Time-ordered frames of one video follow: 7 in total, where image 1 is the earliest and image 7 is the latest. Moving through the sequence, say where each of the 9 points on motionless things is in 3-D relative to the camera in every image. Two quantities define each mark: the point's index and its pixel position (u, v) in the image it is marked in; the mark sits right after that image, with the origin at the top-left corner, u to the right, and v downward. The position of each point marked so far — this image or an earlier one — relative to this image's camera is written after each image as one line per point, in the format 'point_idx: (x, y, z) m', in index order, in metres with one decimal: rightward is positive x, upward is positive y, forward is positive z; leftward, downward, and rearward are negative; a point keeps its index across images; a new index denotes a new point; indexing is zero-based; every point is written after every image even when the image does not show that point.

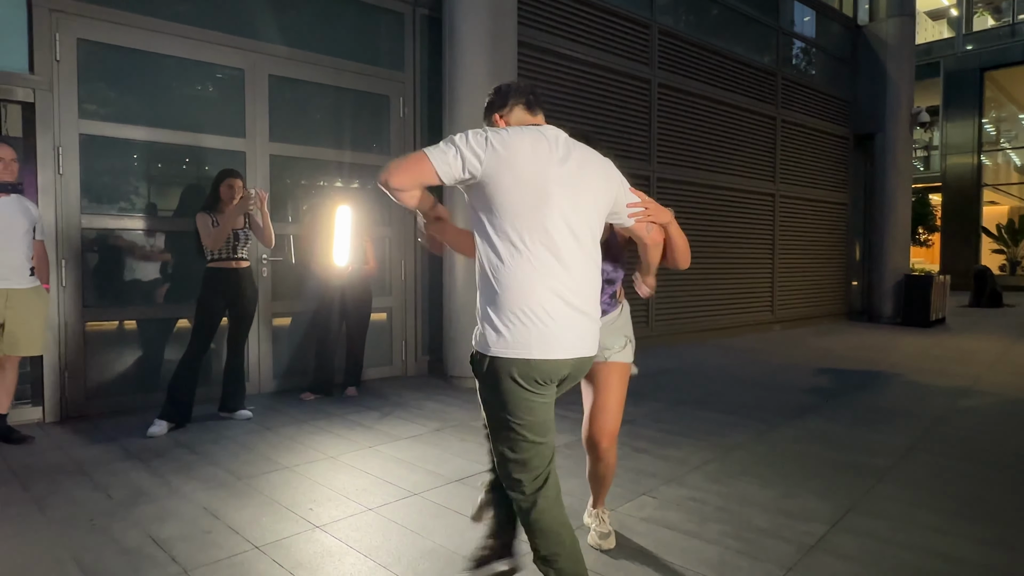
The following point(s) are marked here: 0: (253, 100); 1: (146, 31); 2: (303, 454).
0: (-2.3, +1.7, +4.2) m
1: (-3.0, +2.1, +3.7) m
2: (-1.7, -1.1, +3.5) m
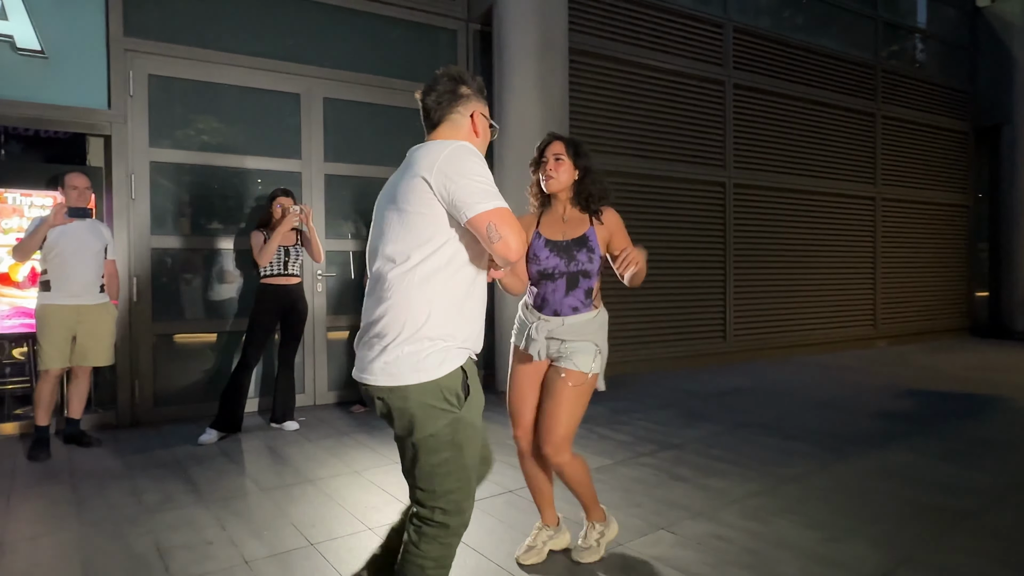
0: (-1.9, +1.6, +4.4) m
1: (-2.7, +2.0, +4.0) m
2: (-1.5, -1.2, +3.4) m
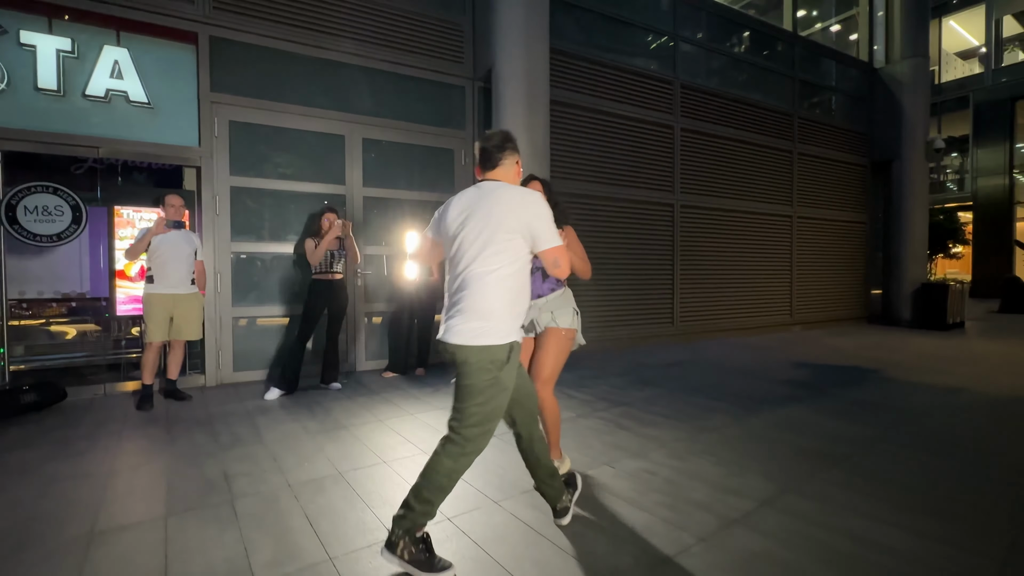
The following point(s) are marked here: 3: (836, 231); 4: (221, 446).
0: (-2.0, +1.6, +5.6) m
1: (-2.7, +2.0, +5.2) m
2: (-1.4, -1.1, +4.6) m
3: (+7.2, +1.3, +10.2) m
4: (-2.2, -1.2, +3.3) m
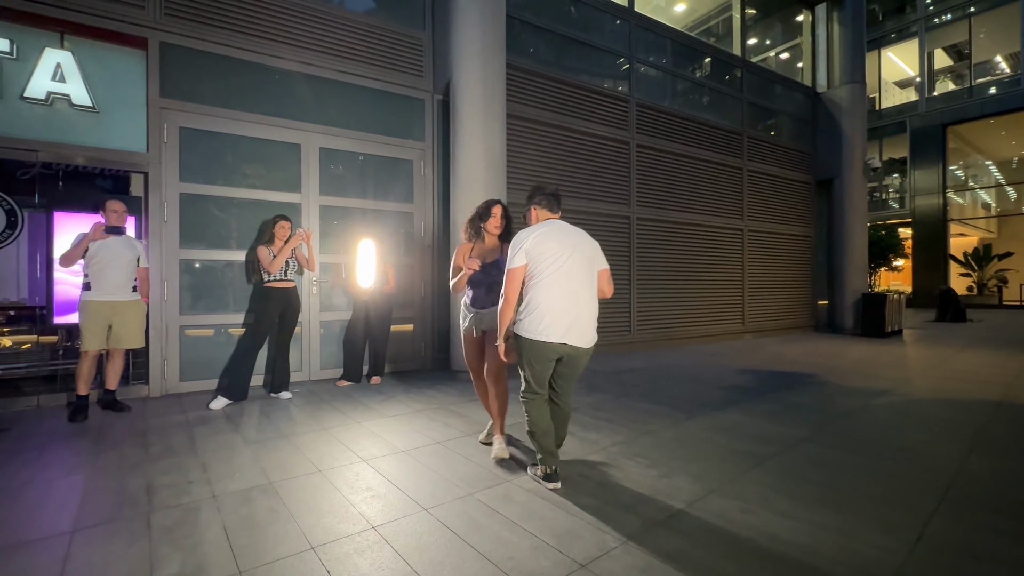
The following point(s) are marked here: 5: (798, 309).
0: (-2.5, +1.5, +5.6) m
1: (-3.2, +1.9, +5.2) m
2: (-1.9, -1.2, +4.5) m
3: (+6.4, +1.0, +10.8) m
4: (-2.6, -1.2, +3.2) m
5: (+6.8, -0.5, +11.0) m
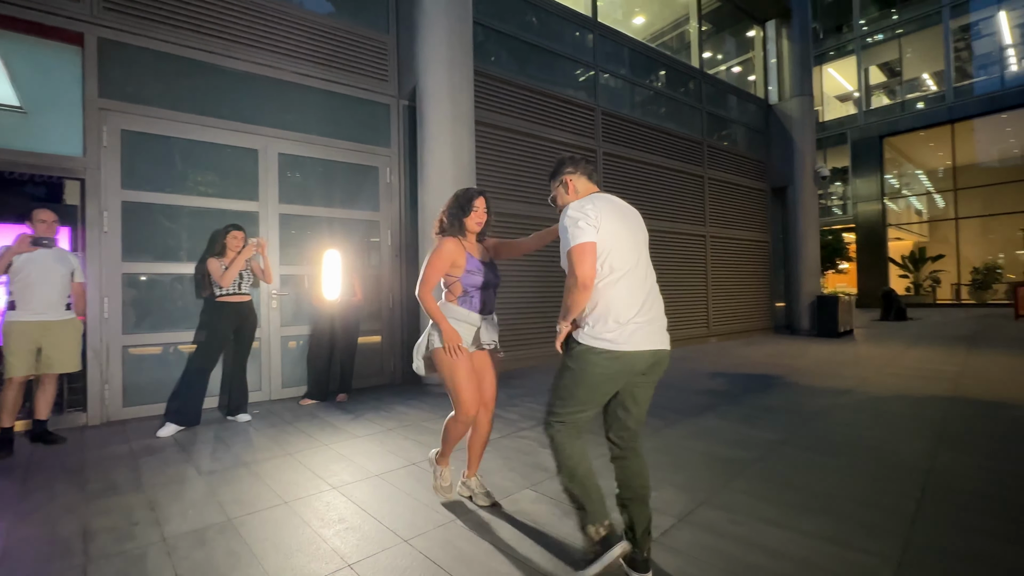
0: (-2.9, +1.3, +5.3) m
1: (-3.5, +1.7, +4.8) m
2: (-2.1, -1.3, +4.2) m
3: (+5.6, +0.9, +11.1) m
4: (-2.7, -1.3, +2.9) m
5: (+6.1, -0.6, +11.4) m
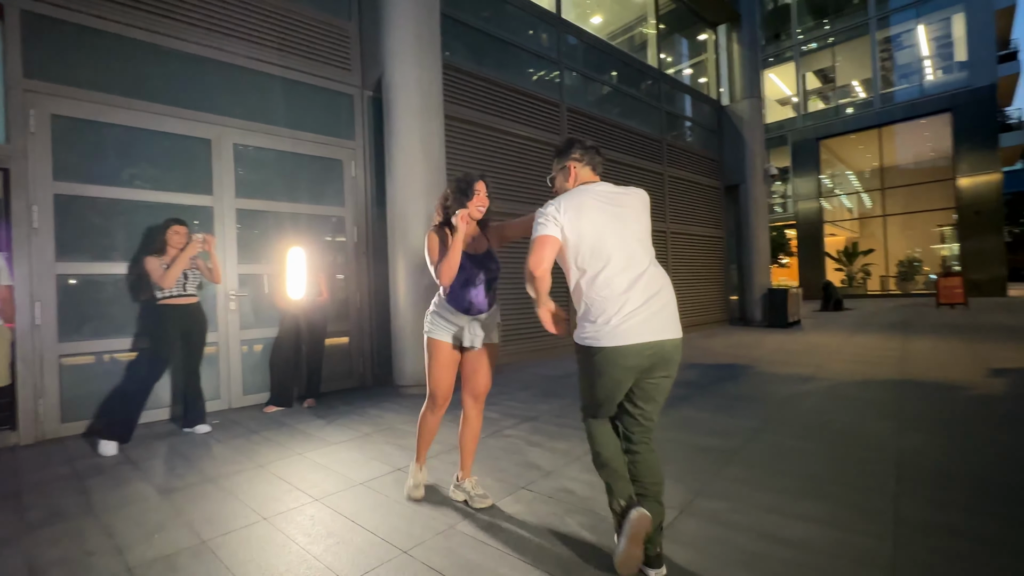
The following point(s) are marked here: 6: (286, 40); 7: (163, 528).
0: (-3.1, +1.3, +4.9) m
1: (-3.8, +1.7, +4.4) m
2: (-2.3, -1.3, +3.9) m
3: (+4.7, +1.1, +11.5) m
4: (-2.7, -1.3, +2.6) m
5: (+5.2, -0.5, +11.8) m
6: (-2.7, +2.9, +5.4) m
7: (-1.9, -1.3, +2.5) m
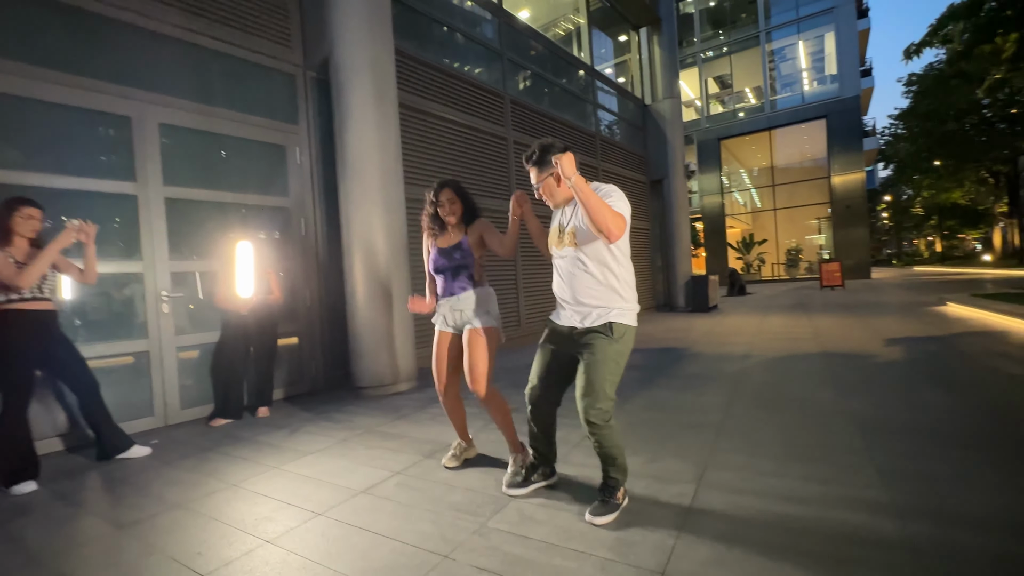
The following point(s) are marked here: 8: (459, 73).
0: (-3.4, +1.3, +4.3) m
1: (-4.0, +1.7, +3.6) m
2: (-2.3, -1.3, +3.5) m
3: (+3.2, +1.4, +12.2) m
4: (-2.5, -1.3, +2.1) m
5: (+3.6, -0.2, +12.5) m
6: (-3.1, +2.9, +4.8) m
7: (-1.7, -1.3, +2.1) m
8: (-0.9, +3.5, +7.6) m
